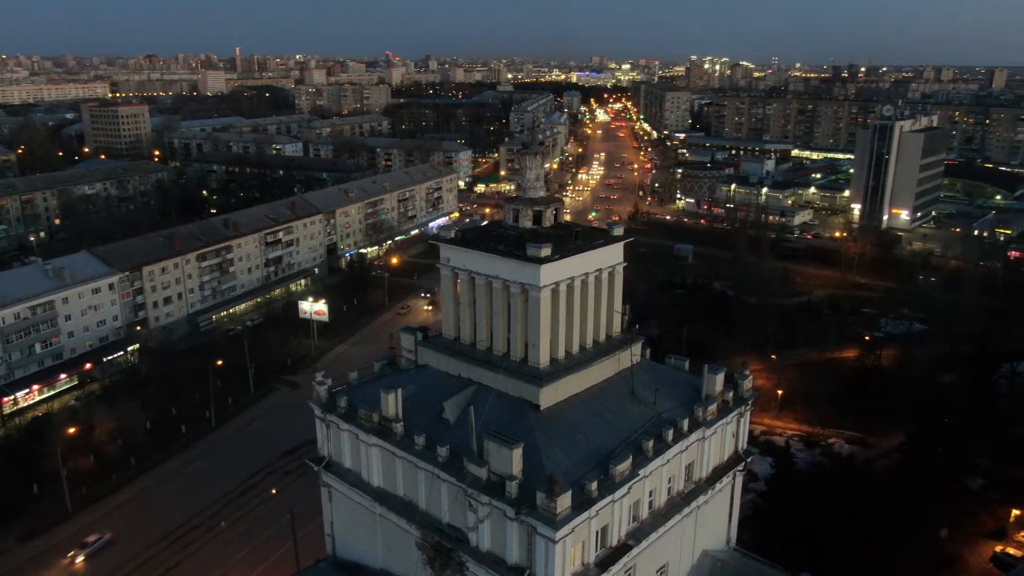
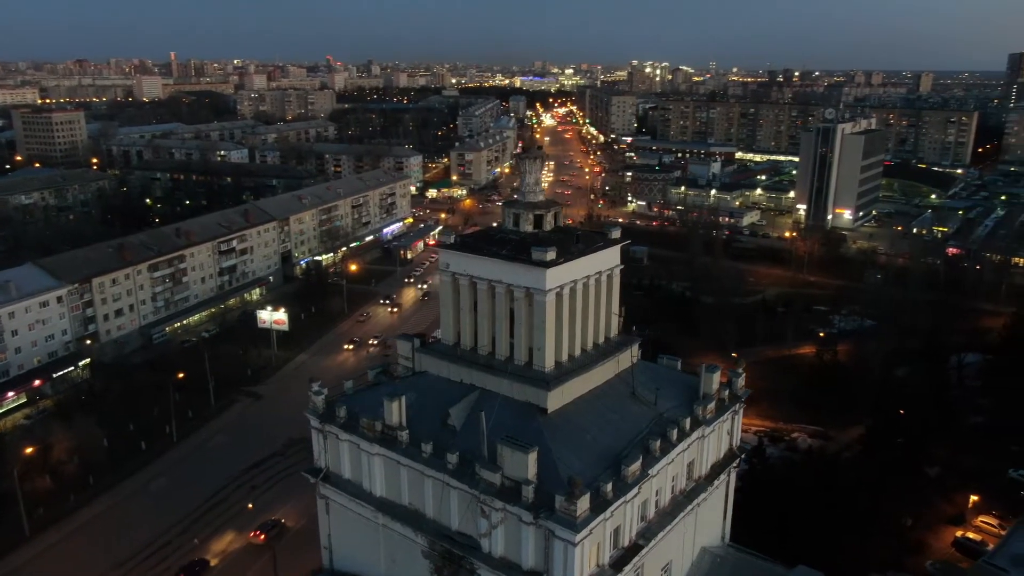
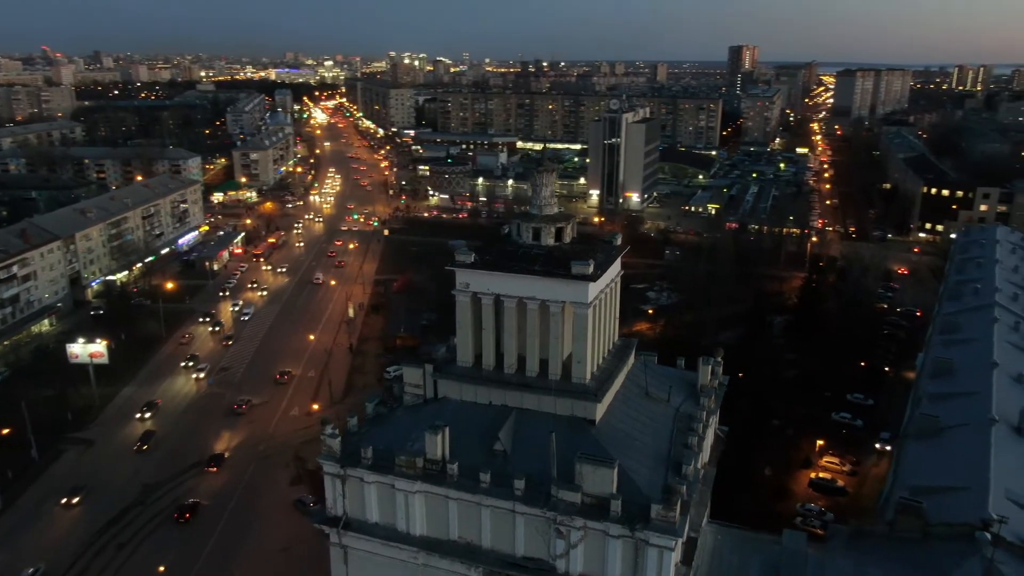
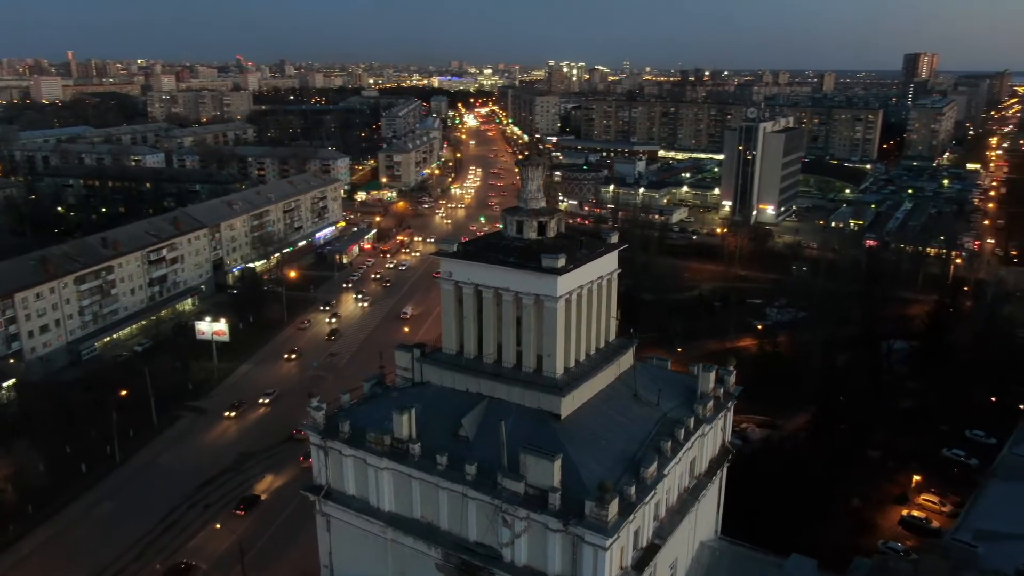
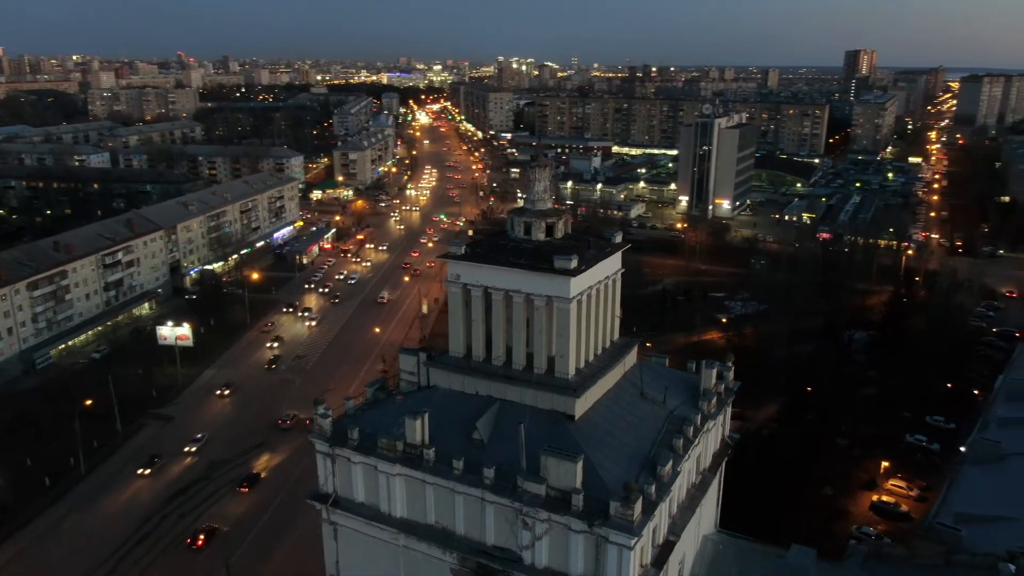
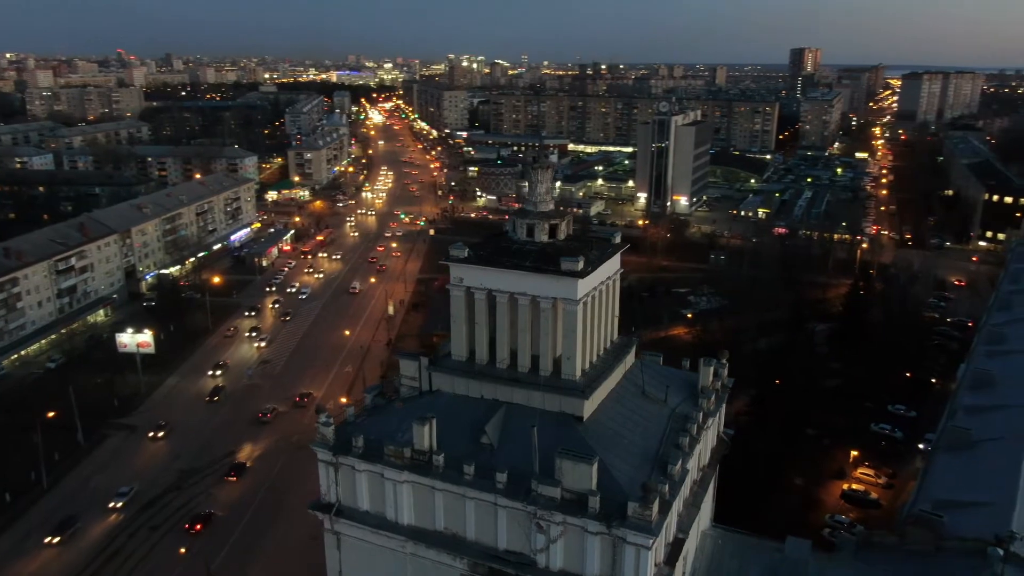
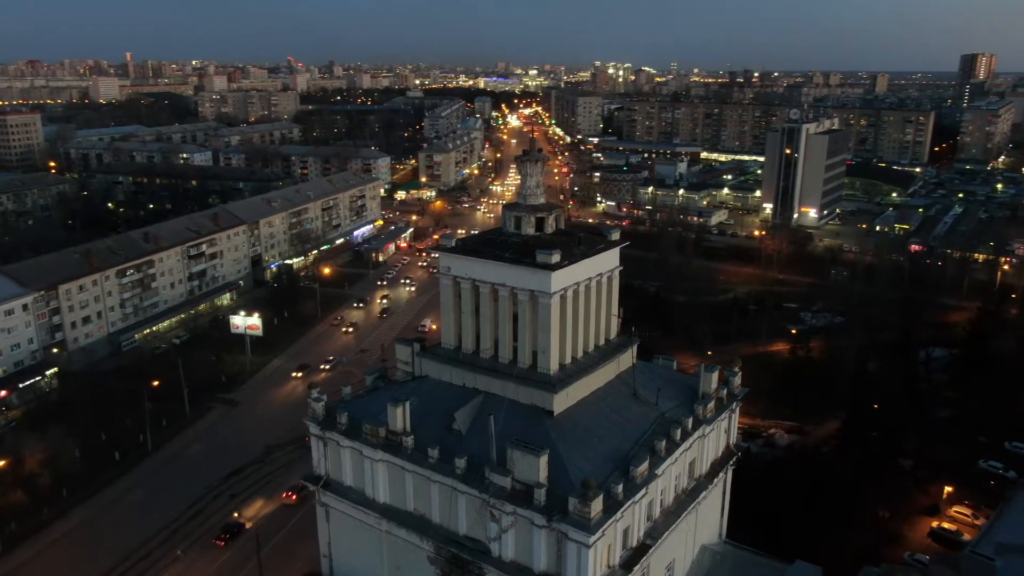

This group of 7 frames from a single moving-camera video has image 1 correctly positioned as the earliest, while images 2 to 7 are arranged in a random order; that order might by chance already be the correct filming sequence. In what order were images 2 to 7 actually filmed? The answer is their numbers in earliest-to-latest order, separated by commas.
2, 7, 4, 5, 6, 3
